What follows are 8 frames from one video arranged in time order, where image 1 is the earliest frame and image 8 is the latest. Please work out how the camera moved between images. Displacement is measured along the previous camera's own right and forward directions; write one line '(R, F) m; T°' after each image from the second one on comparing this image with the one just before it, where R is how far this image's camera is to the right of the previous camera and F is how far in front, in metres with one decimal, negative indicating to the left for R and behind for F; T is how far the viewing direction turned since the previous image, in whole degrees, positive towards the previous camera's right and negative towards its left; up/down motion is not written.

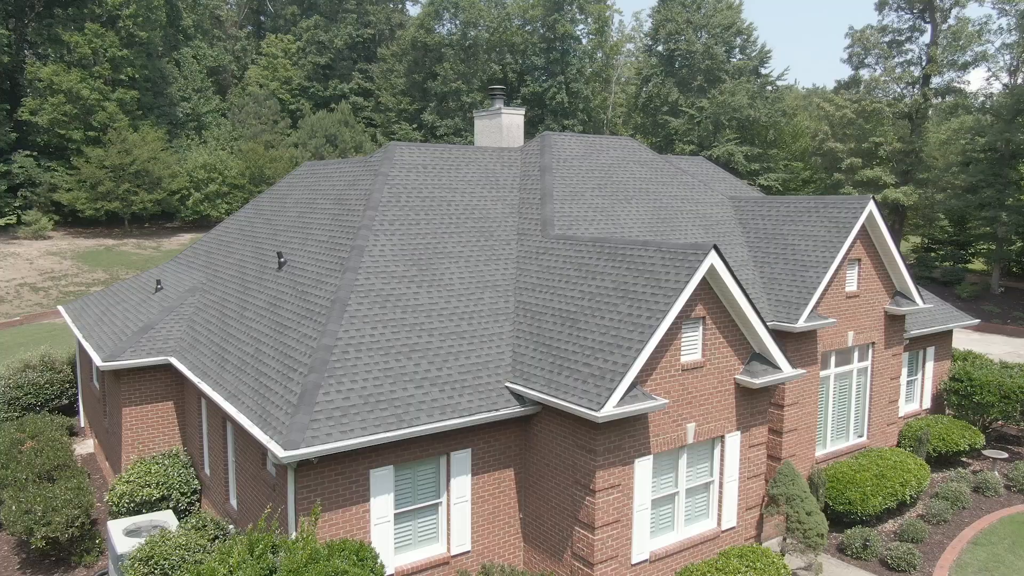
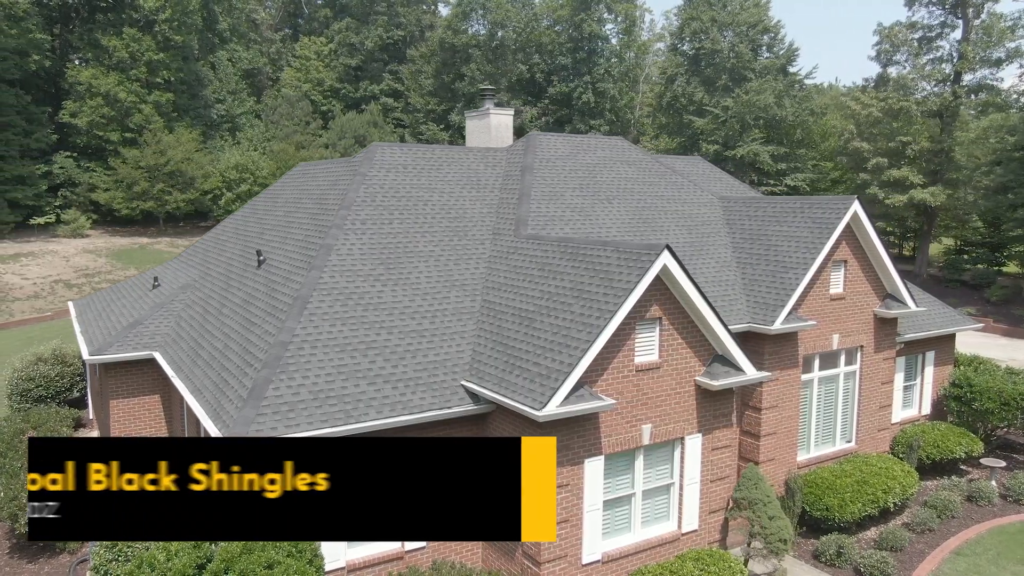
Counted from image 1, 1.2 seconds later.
(+1.2, 0.0) m; -3°
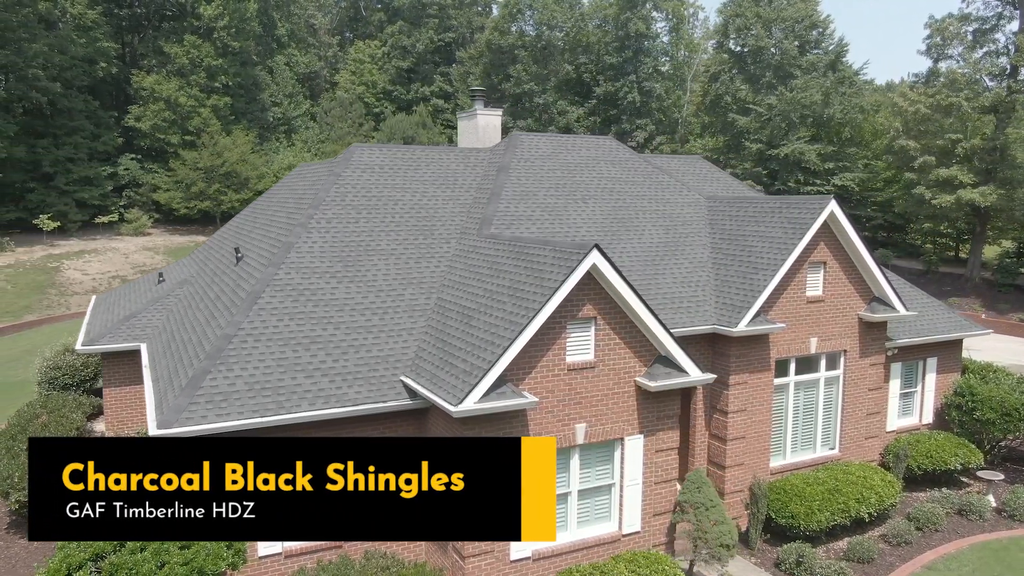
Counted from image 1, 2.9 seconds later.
(+1.9, 0.0) m; -5°
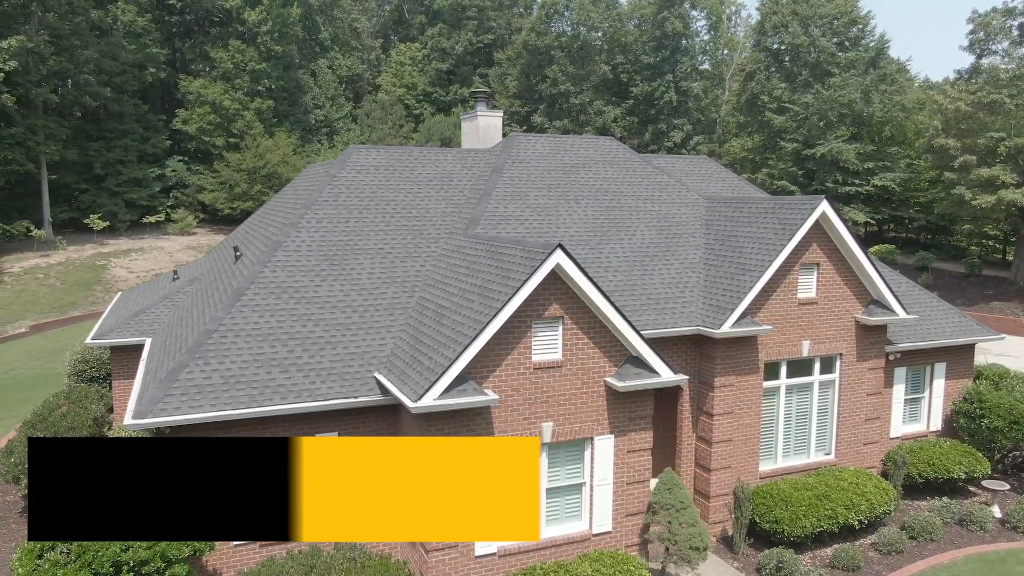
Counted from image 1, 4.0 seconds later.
(+1.2, -0.1) m; -3°
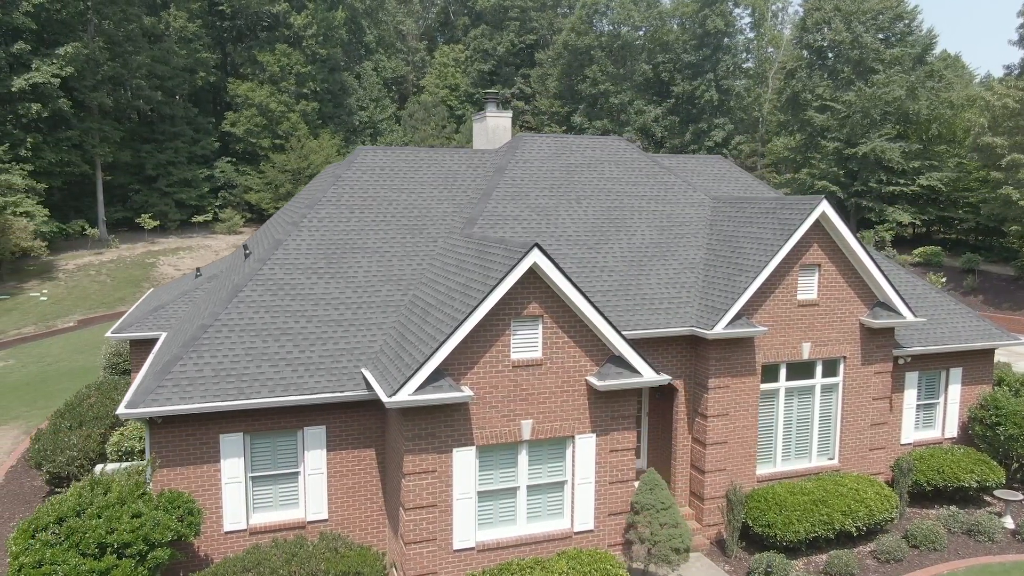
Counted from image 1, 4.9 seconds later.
(+1.0, -0.1) m; -4°
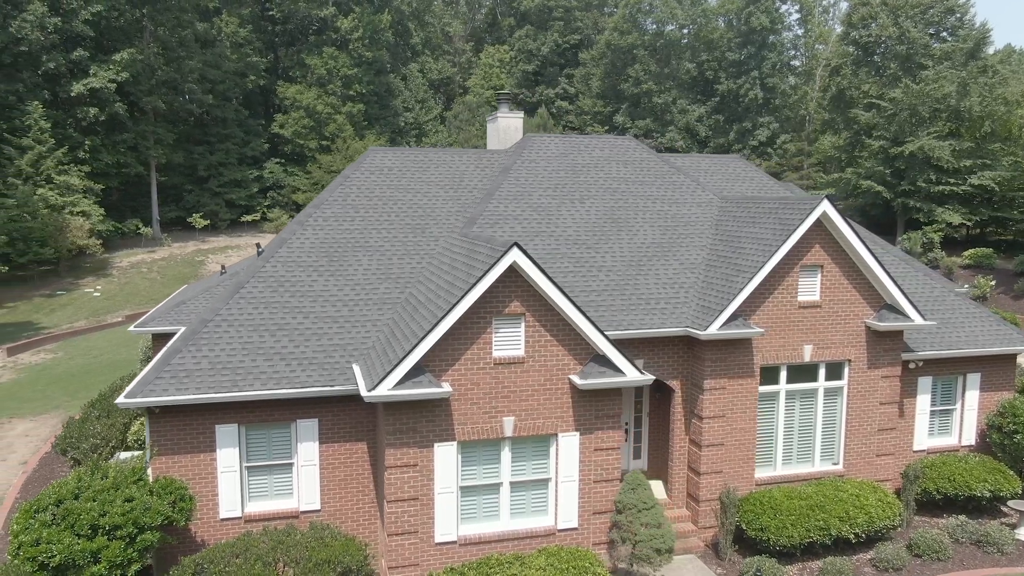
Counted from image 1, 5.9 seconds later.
(+1.0, -0.1) m; -4°
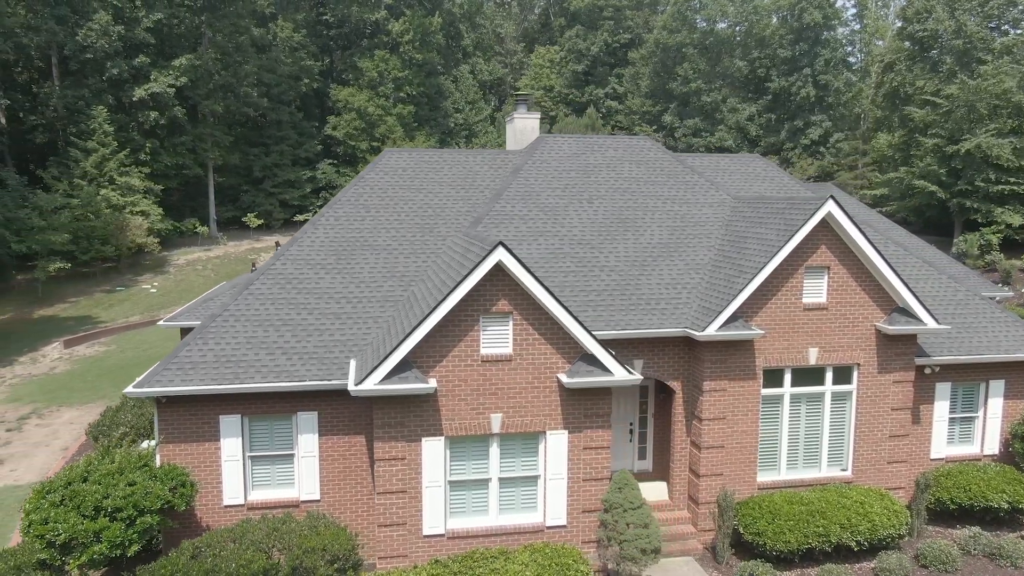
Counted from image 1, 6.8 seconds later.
(+1.0, -0.1) m; -4°
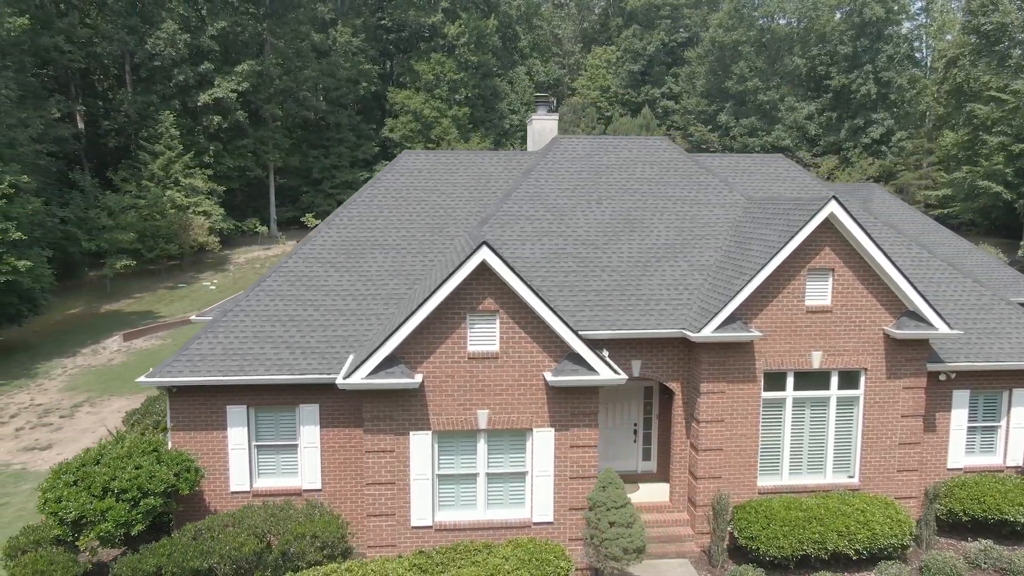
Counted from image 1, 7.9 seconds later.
(+1.2, -0.2) m; -5°
